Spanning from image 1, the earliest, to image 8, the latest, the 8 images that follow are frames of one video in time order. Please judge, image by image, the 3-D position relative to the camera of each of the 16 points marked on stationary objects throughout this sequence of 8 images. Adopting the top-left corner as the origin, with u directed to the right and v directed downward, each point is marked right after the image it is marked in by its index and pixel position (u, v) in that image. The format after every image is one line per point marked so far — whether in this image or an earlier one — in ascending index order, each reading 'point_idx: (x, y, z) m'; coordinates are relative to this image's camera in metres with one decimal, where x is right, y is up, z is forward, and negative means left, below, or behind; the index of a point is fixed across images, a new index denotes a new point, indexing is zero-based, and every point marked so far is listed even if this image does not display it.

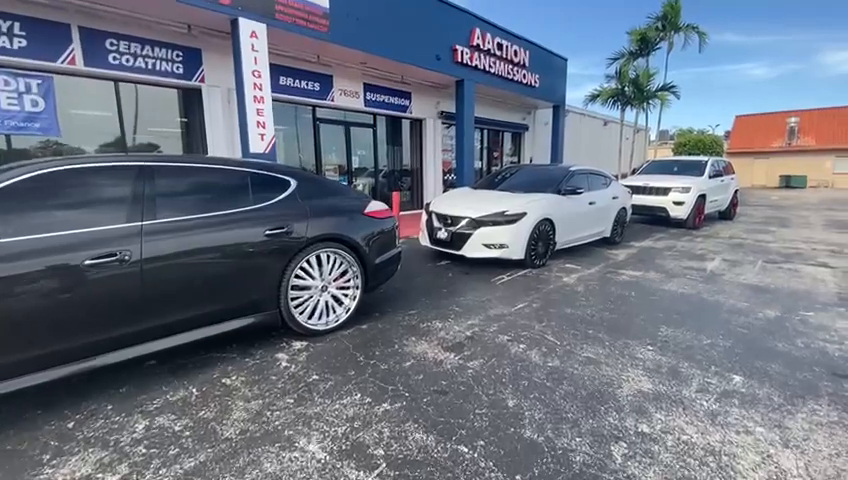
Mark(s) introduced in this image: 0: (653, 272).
0: (+3.5, -0.5, +5.9) m
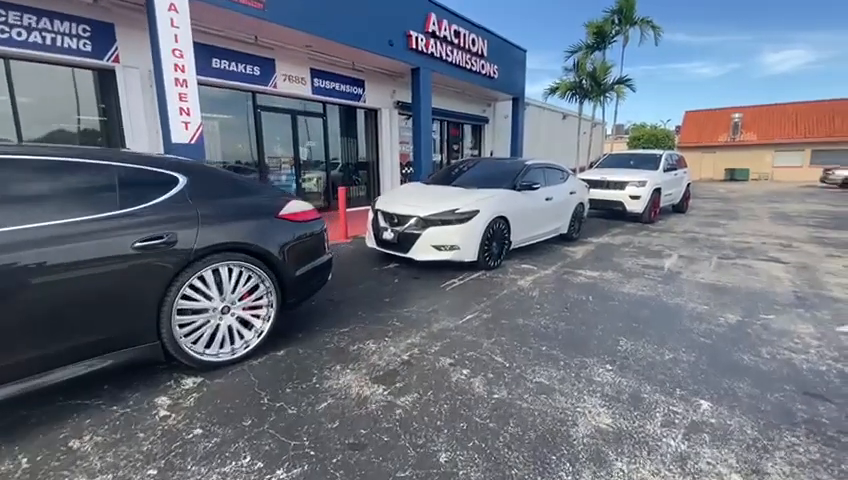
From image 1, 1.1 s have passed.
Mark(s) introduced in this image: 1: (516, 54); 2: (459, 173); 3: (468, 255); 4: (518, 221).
0: (+2.7, -0.4, +5.6) m
1: (+3.8, +7.6, +16.0) m
2: (+0.6, +1.2, +6.8) m
3: (+0.6, -0.2, +5.2) m
4: (+1.4, +0.3, +6.0) m
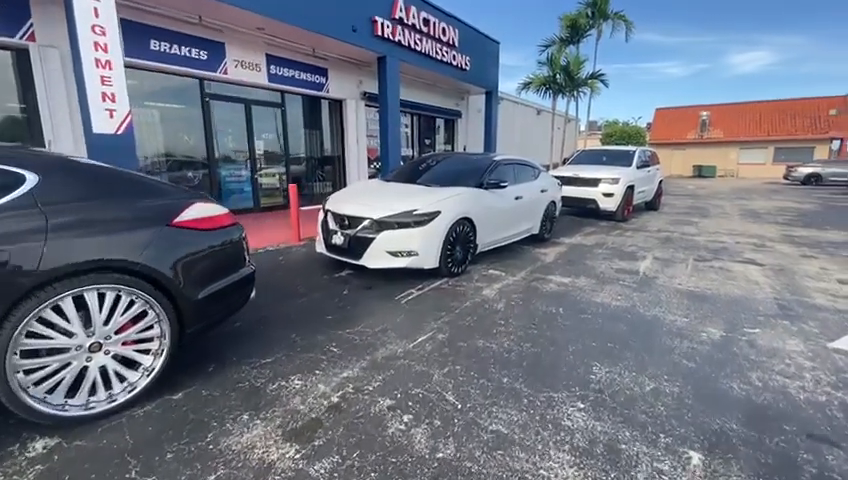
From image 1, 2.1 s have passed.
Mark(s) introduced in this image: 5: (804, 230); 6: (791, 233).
0: (+2.1, -0.5, +5.2) m
1: (+2.6, +7.7, +15.5) m
2: (0.0, +1.1, +6.3) m
3: (0.0, -0.3, +4.6) m
4: (+0.9, +0.2, +5.5) m
5: (+8.6, +0.2, +8.8) m
6: (+8.0, +0.1, +8.4) m
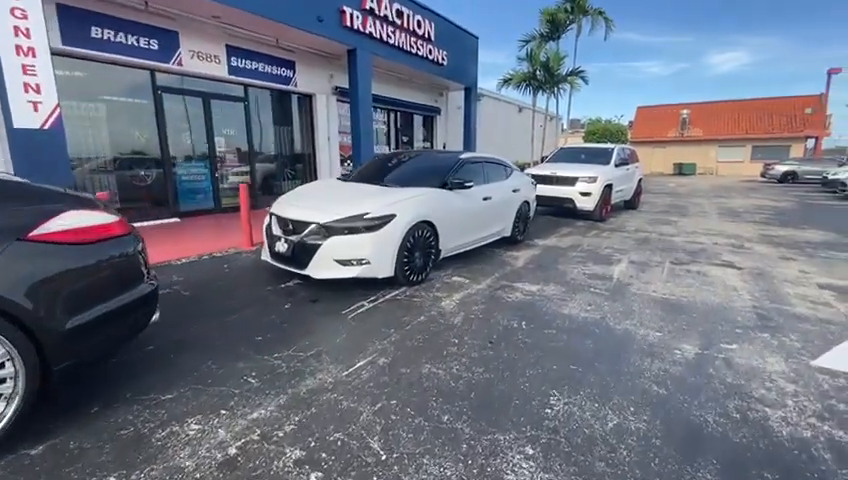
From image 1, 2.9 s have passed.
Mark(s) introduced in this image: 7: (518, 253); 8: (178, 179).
0: (+1.6, -0.5, +4.8) m
1: (+1.7, +7.7, +15.1) m
2: (-0.6, +1.1, +5.8) m
3: (-0.5, -0.3, +4.2) m
4: (+0.3, +0.2, +5.1) m
5: (+7.9, +0.2, +8.6) m
6: (+7.3, +0.1, +8.3) m
7: (+1.5, -0.2, +6.3) m
8: (-5.7, +1.4, +9.0) m
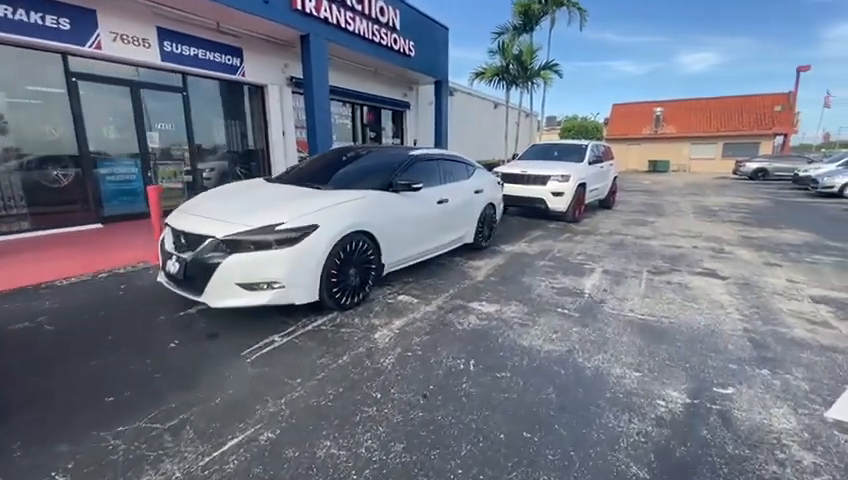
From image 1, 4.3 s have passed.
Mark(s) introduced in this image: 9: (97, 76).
0: (+1.0, -0.7, +4.1) m
1: (+0.5, +7.7, +14.3) m
2: (-1.3, +0.9, +5.0) m
3: (-1.1, -0.5, +3.4) m
4: (-0.3, +0.1, +4.3) m
5: (+7.1, +0.2, +8.2) m
6: (+6.5, +0.1, +7.8) m
7: (+0.8, -0.3, +5.6) m
8: (-6.5, +1.2, +7.9) m
9: (-6.4, +3.2, +7.6) m
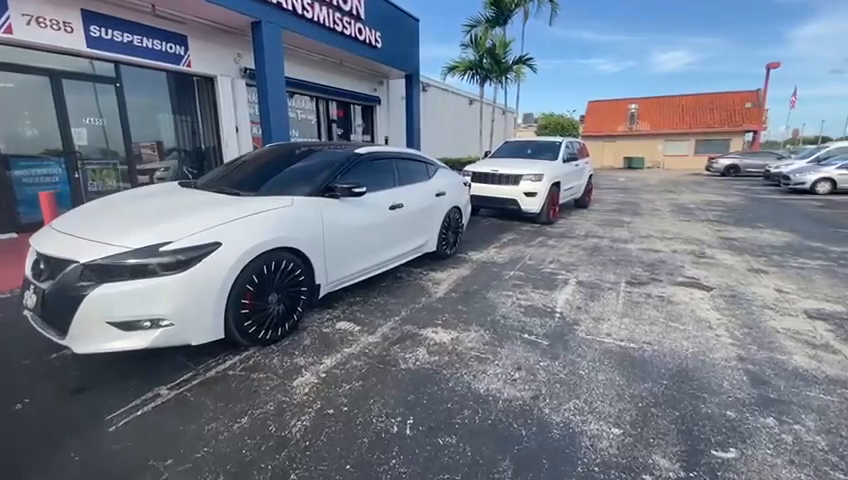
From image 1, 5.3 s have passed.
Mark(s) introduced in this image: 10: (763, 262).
0: (+0.5, -0.8, +3.5) m
1: (-0.6, +7.6, +13.6) m
2: (-1.8, +0.8, +4.3) m
3: (-1.5, -0.6, +2.7) m
4: (-0.8, -0.1, +3.6) m
5: (+6.4, +0.2, +7.9) m
6: (+5.8, +0.1, +7.5) m
7: (+0.2, -0.4, +5.0) m
8: (-7.2, +1.0, +6.9) m
9: (-7.1, +3.0, +6.6) m
10: (+4.9, -0.3, +5.6) m
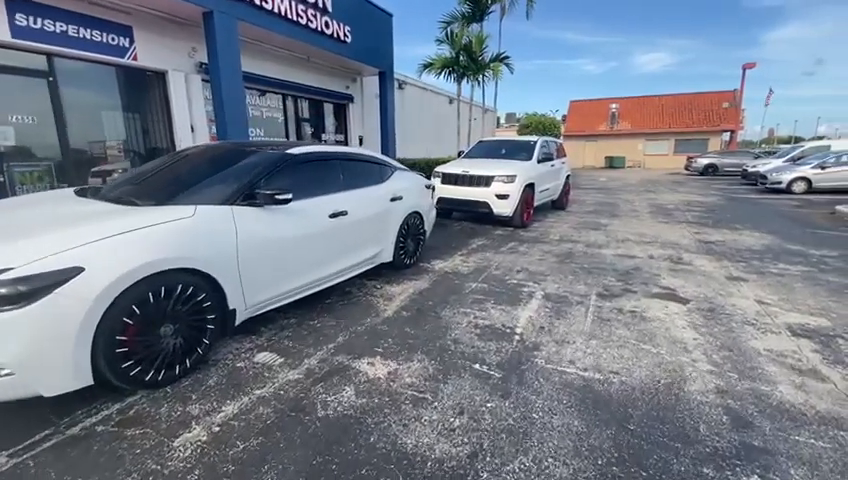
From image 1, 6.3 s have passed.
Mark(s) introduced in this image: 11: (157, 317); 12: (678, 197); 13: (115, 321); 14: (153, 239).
0: (0.0, -0.9, +3.0) m
1: (-1.5, +7.5, +13.1) m
2: (-2.4, +0.7, +3.7) m
3: (-2.0, -0.8, +2.1) m
4: (-1.3, -0.2, +3.1) m
5: (+5.7, +0.1, +7.6) m
6: (+5.2, 0.0, +7.2) m
7: (-0.3, -0.6, +4.5) m
8: (-7.8, +0.8, +6.2) m
9: (-7.7, +2.8, +5.9) m
10: (+4.3, -0.4, +5.3) m
11: (-1.7, -0.5, +2.5) m
12: (+9.0, +1.5, +13.7) m
13: (-1.8, -0.5, +2.3) m
14: (-1.7, 0.0, +2.5) m
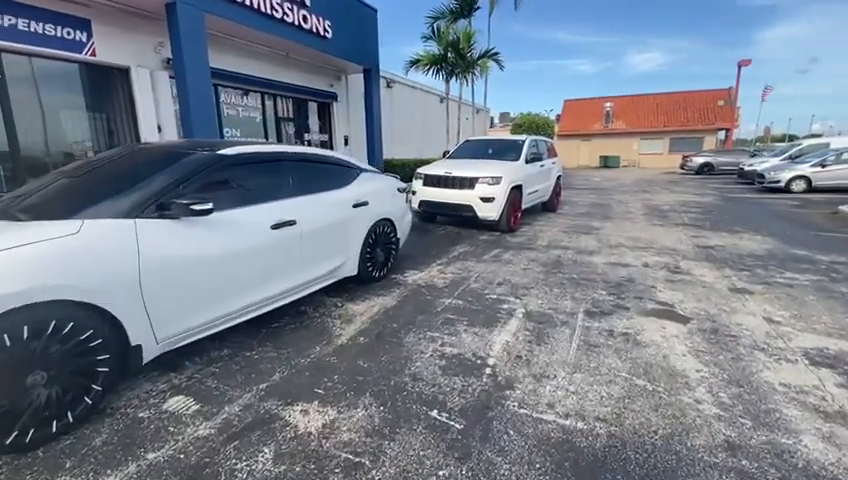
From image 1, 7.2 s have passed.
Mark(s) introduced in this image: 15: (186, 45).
0: (-0.4, -1.0, +2.5) m
1: (-2.0, +7.4, +12.6) m
2: (-2.7, +0.5, +3.2) m
3: (-2.3, -0.9, +1.6) m
4: (-1.7, -0.3, +2.5) m
5: (+5.3, +0.1, +7.1) m
6: (+4.8, -0.1, +6.7) m
7: (-0.6, -0.7, +4.0) m
8: (-8.2, +0.7, +5.6) m
9: (-8.1, +2.6, +5.3) m
10: (+4.0, -0.5, +4.8) m
11: (-2.0, -0.6, +2.0) m
12: (+8.5, +1.5, +13.3) m
13: (-2.1, -0.6, +1.8) m
14: (-2.0, -0.1, +2.0) m
15: (-4.6, +4.0, +7.5) m
